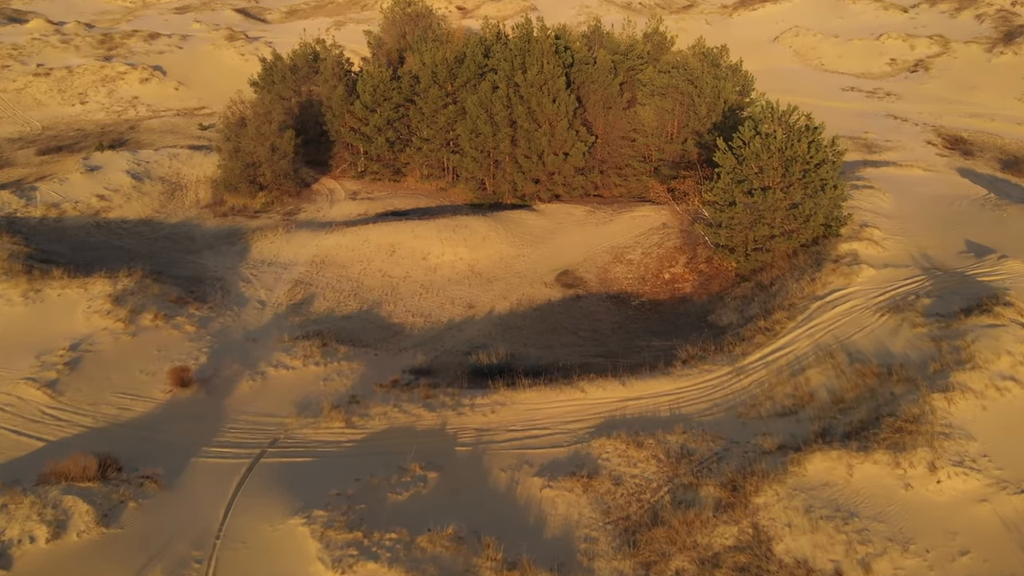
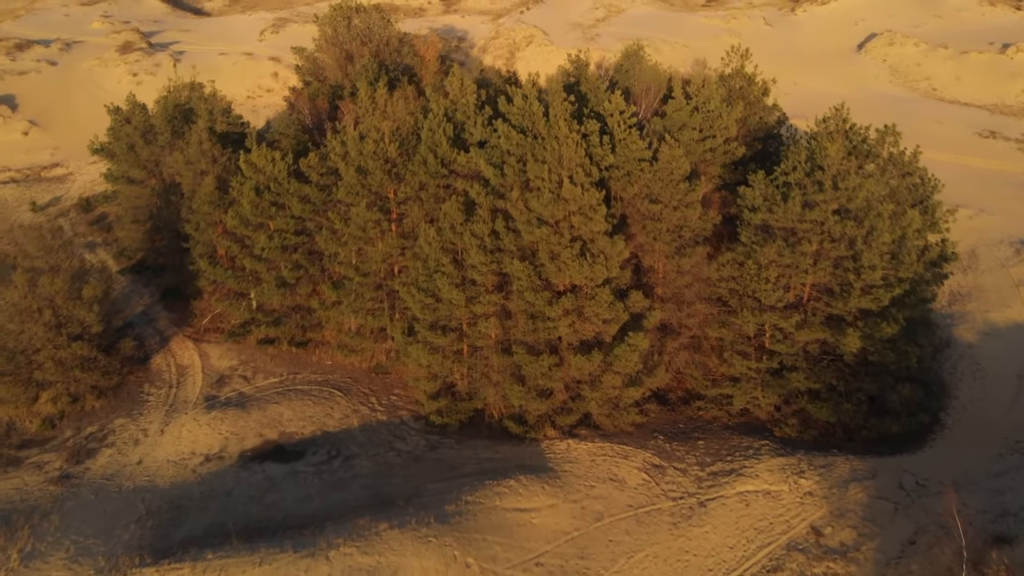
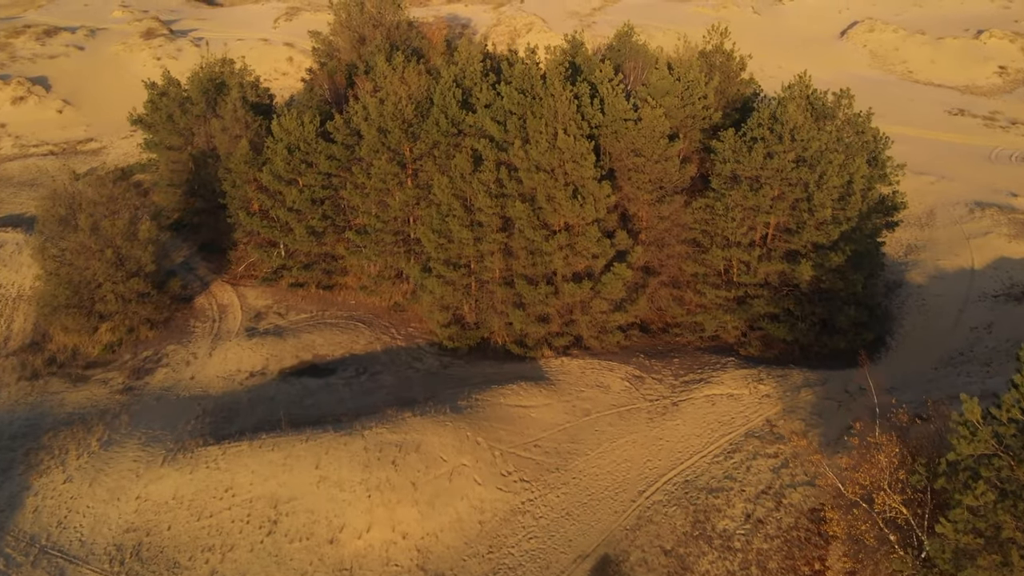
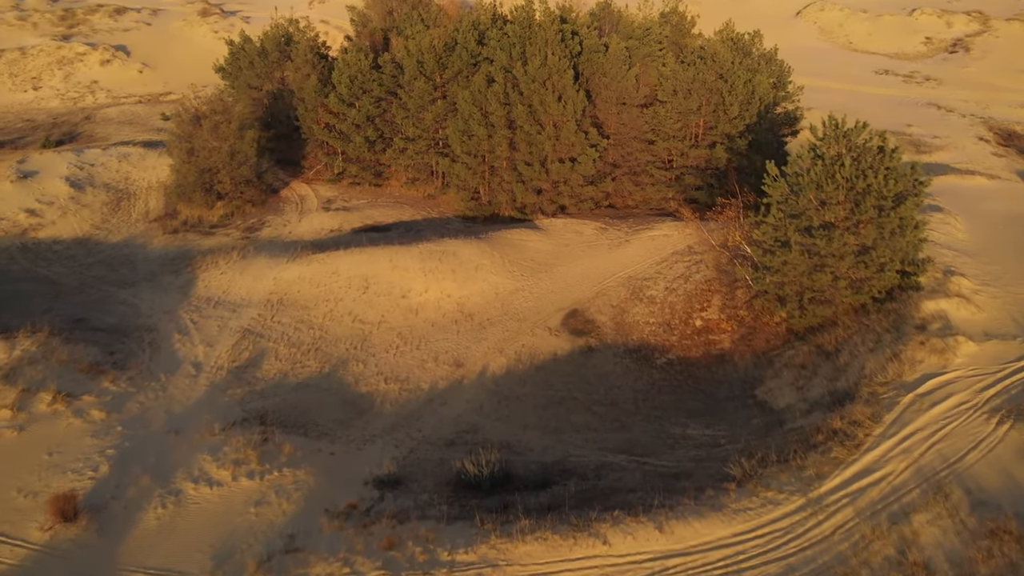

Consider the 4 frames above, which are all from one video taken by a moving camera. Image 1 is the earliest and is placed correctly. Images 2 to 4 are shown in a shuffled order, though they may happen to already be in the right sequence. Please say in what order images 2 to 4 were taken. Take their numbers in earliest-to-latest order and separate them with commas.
4, 3, 2
